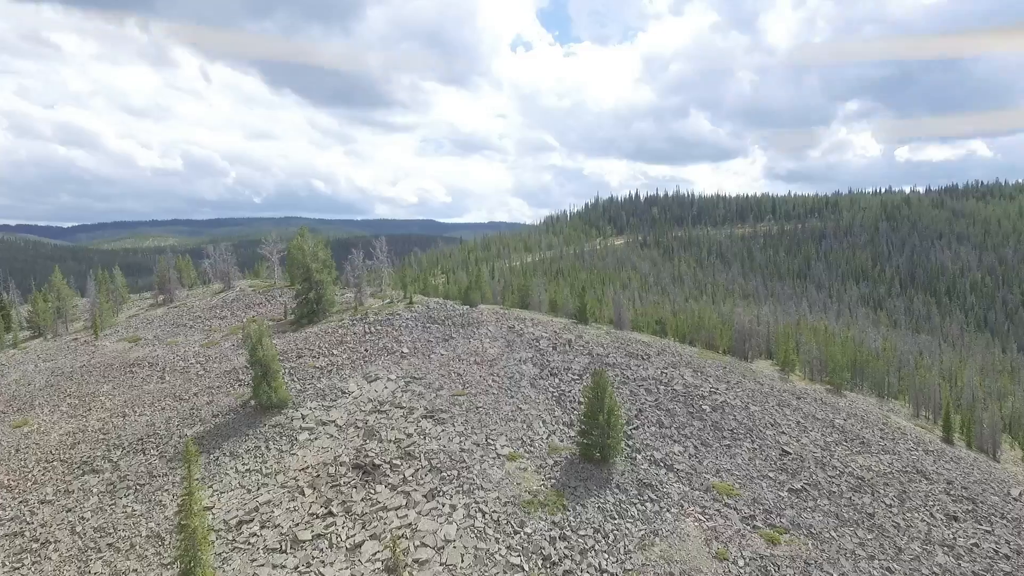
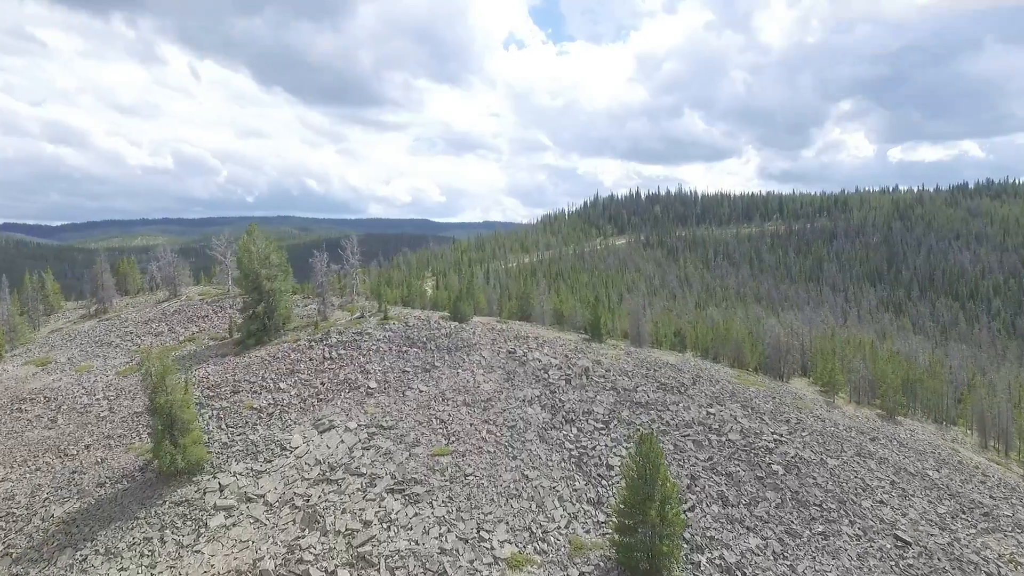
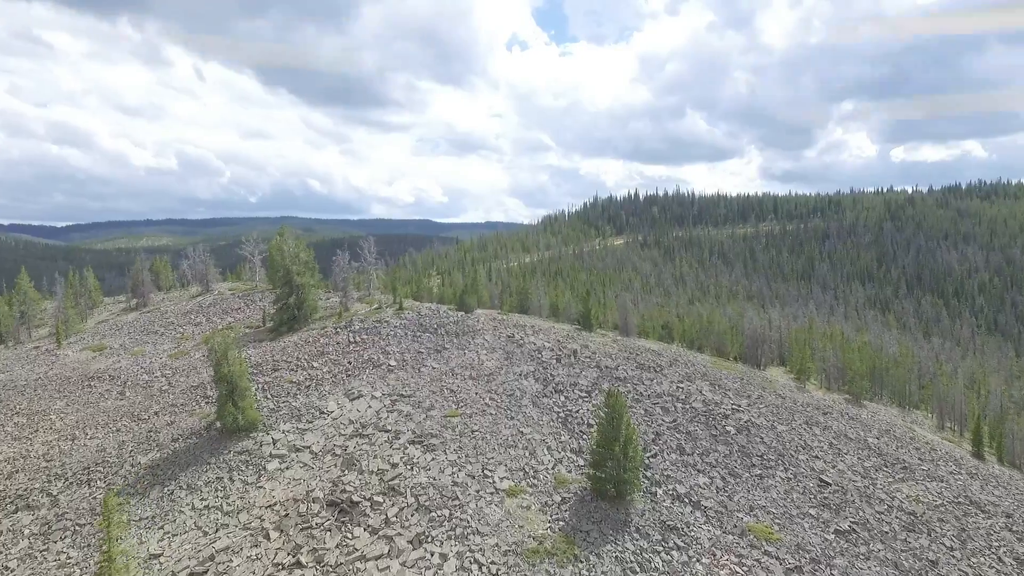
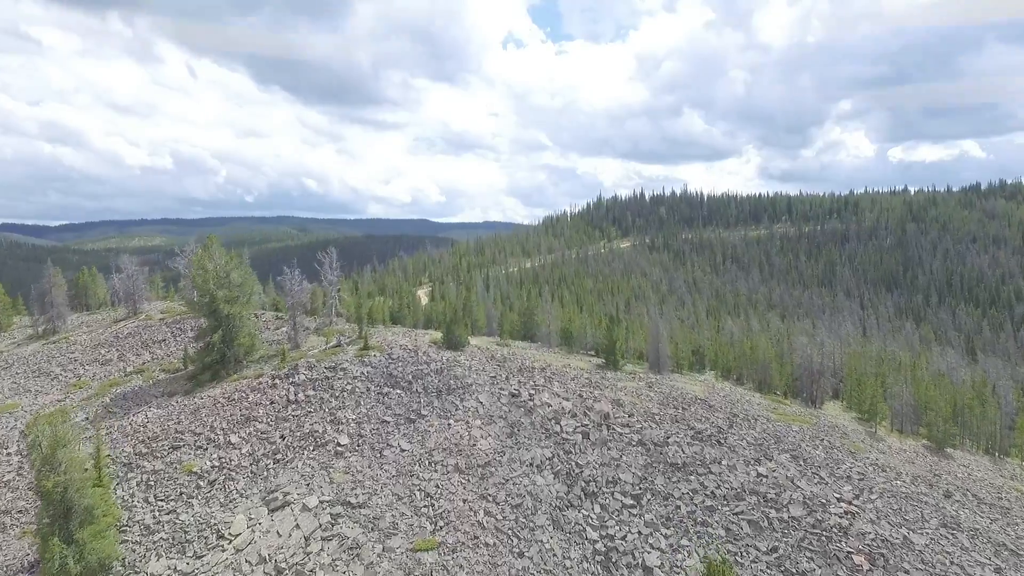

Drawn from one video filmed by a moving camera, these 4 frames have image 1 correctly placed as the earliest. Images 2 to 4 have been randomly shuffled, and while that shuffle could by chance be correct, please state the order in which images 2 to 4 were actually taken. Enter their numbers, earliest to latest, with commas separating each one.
3, 2, 4
